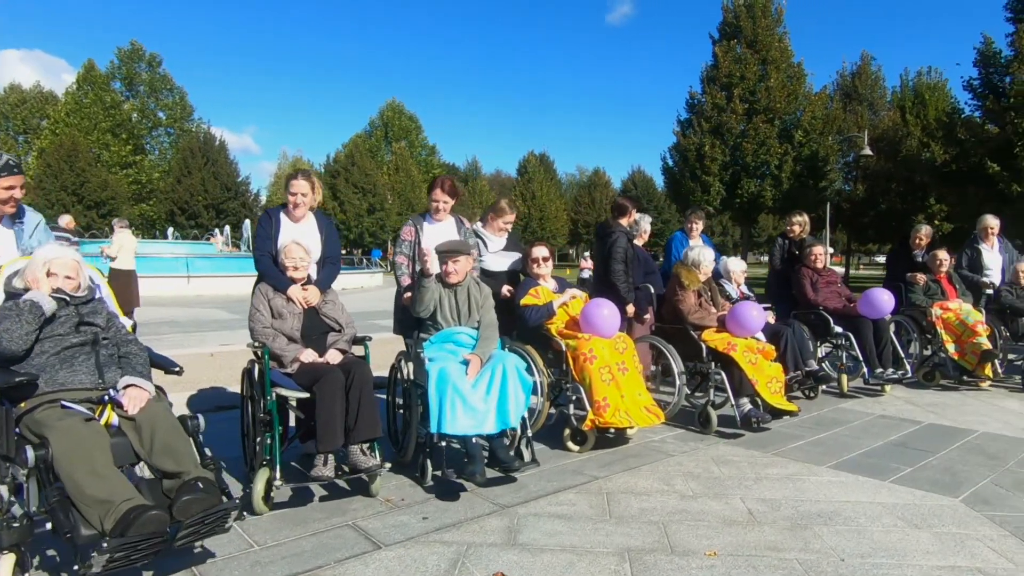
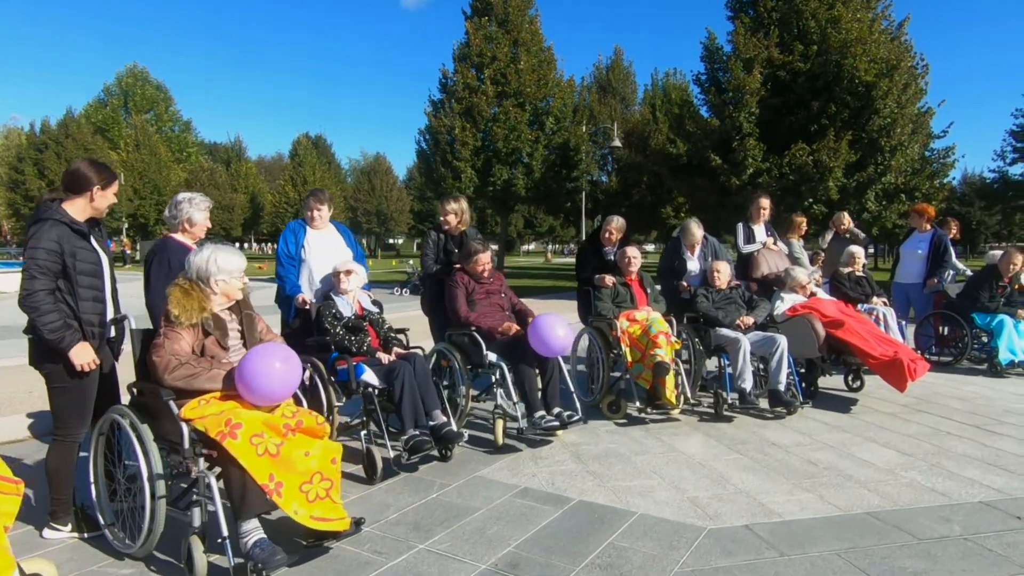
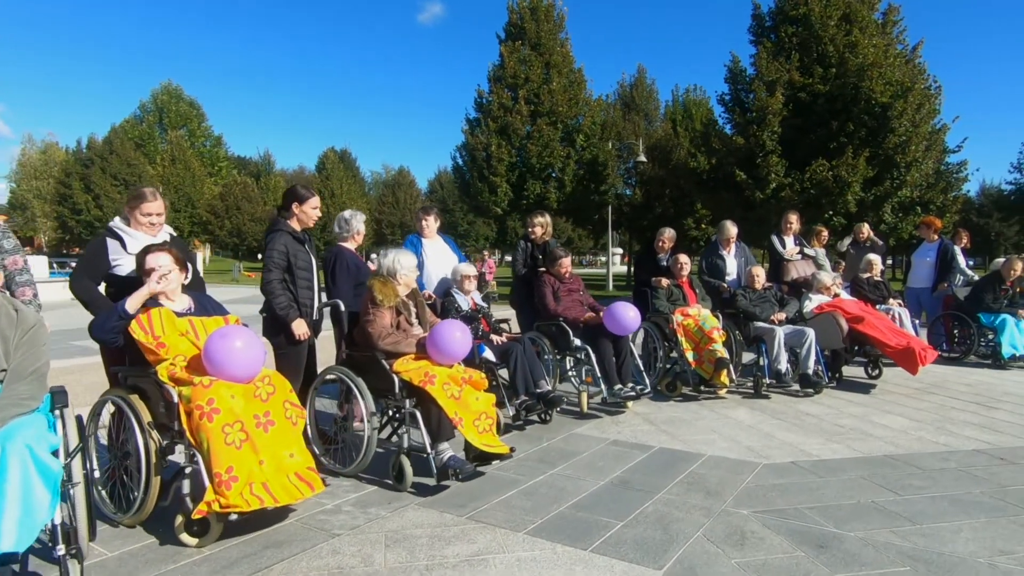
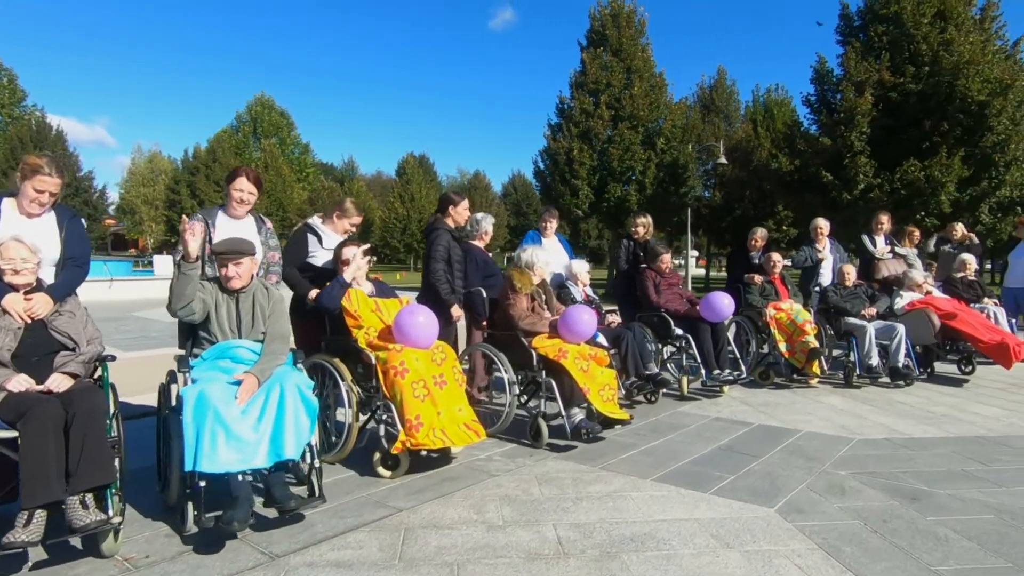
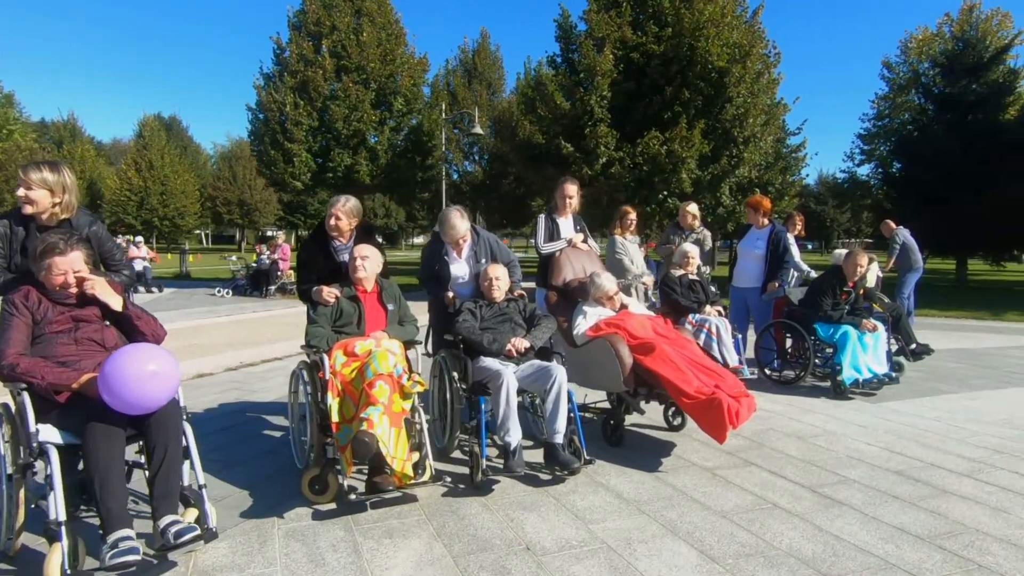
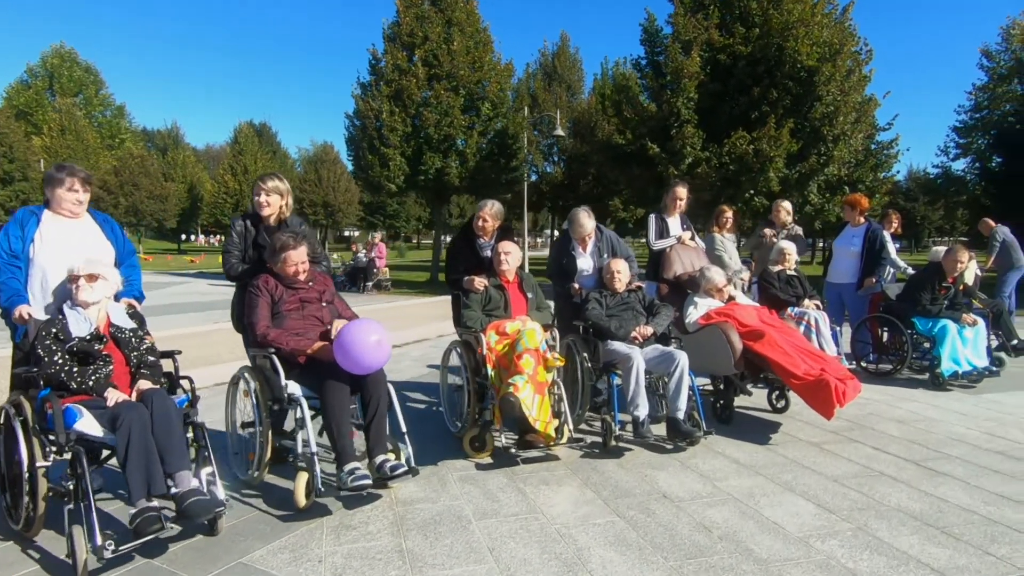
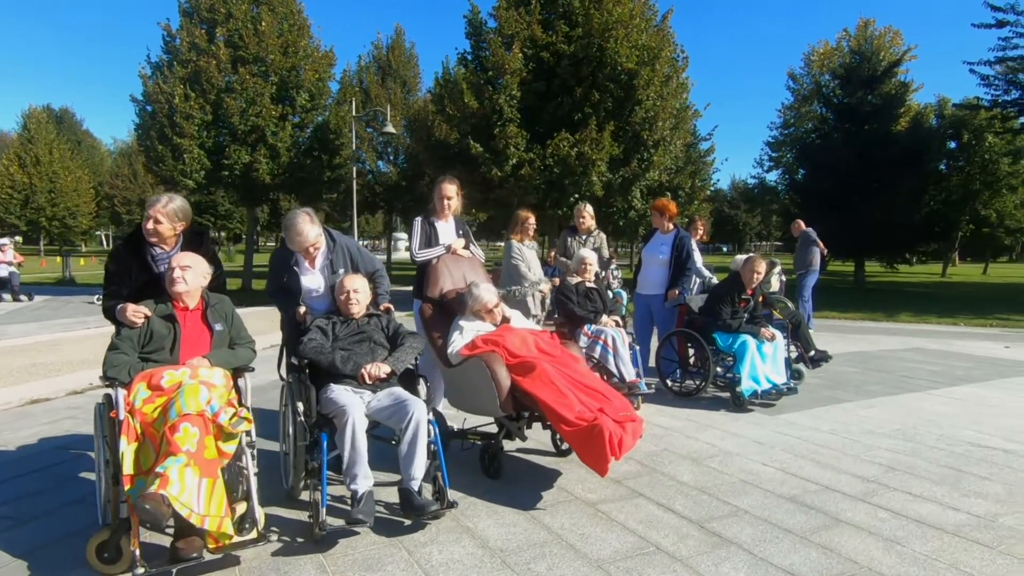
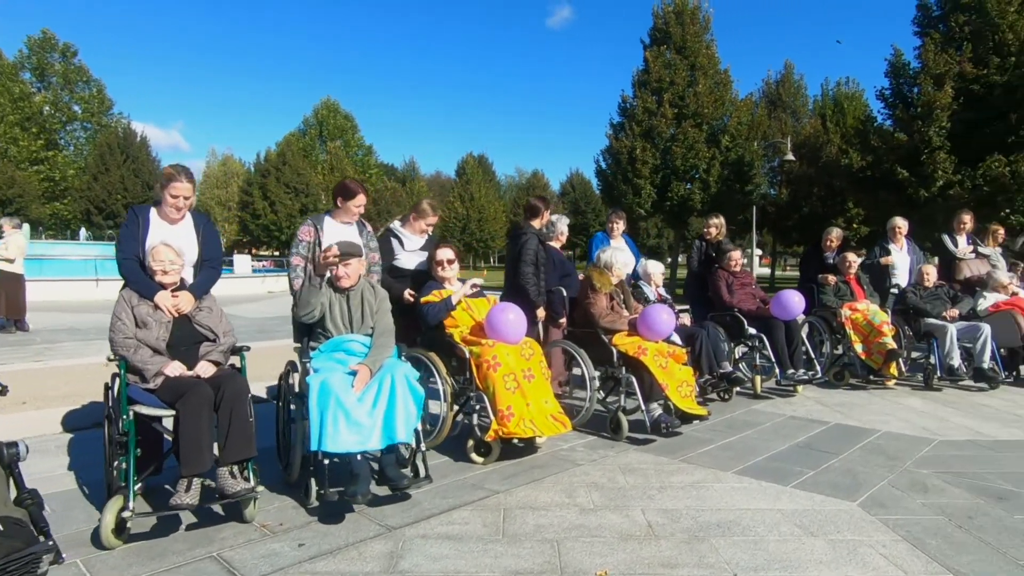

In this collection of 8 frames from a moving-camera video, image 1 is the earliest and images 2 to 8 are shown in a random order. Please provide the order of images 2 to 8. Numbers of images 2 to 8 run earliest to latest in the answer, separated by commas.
8, 4, 3, 2, 6, 5, 7
